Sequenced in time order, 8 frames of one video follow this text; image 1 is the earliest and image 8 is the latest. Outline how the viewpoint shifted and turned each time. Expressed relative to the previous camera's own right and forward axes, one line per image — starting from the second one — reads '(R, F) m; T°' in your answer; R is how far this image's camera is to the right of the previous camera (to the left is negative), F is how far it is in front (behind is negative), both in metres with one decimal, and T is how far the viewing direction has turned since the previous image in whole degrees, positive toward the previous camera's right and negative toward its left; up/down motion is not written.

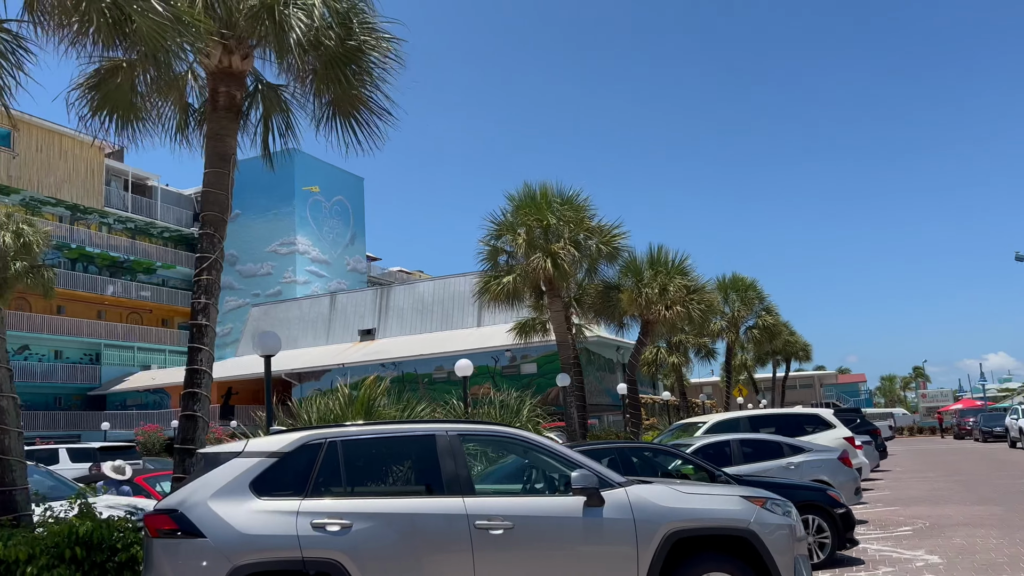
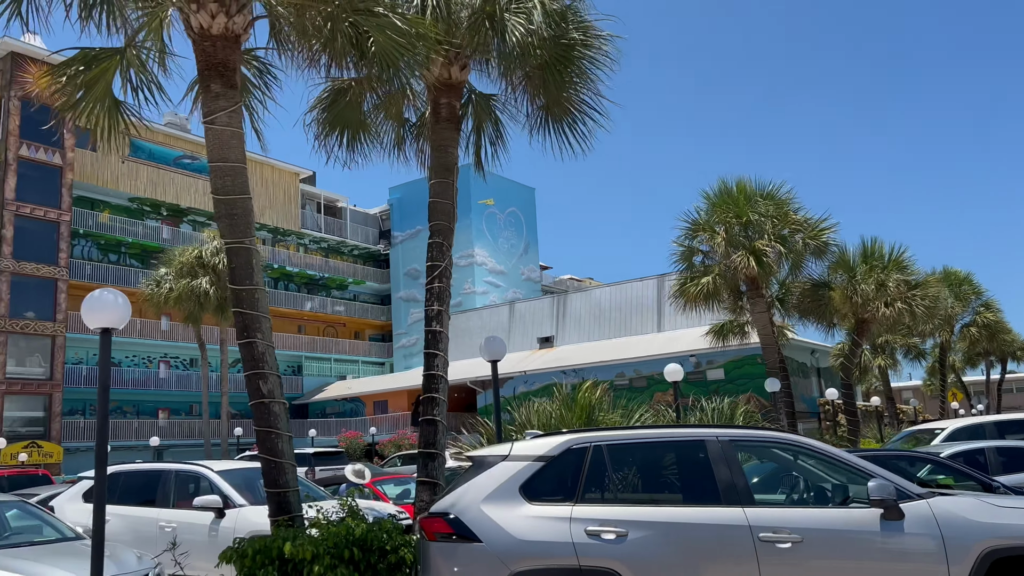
(-0.5, +0.1) m; -12°
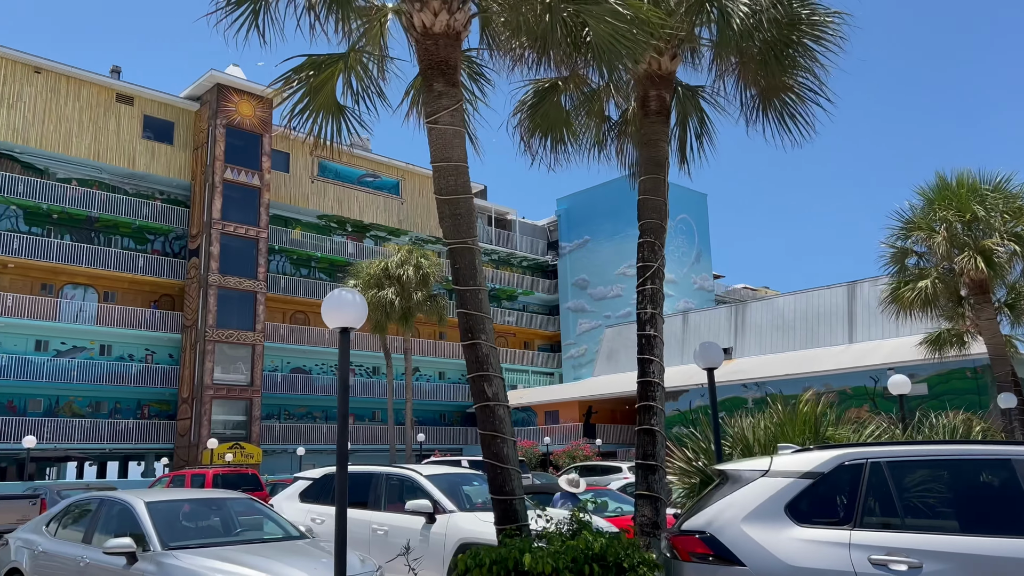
(-0.5, +0.3) m; -11°
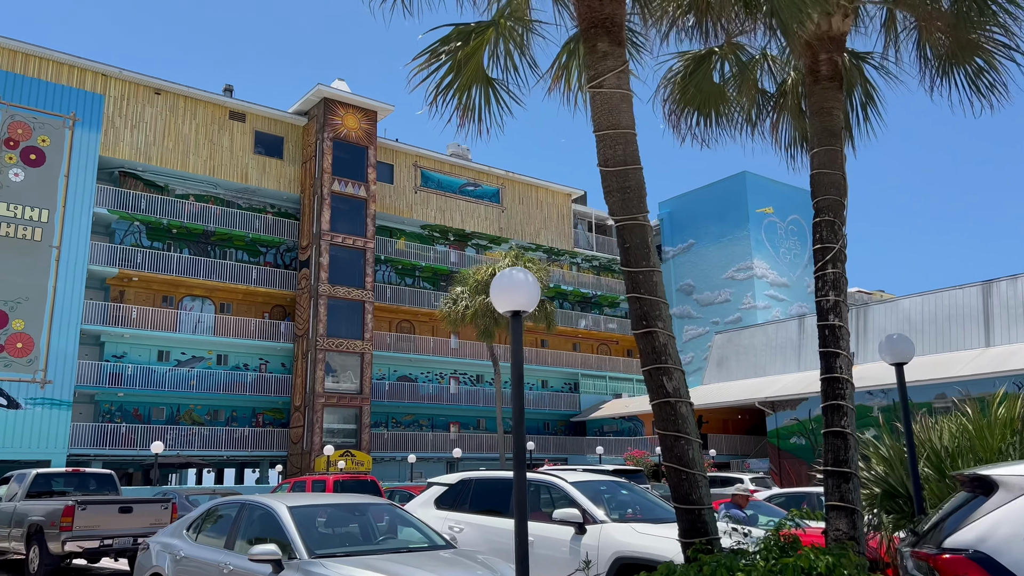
(-0.5, +0.6) m; -7°
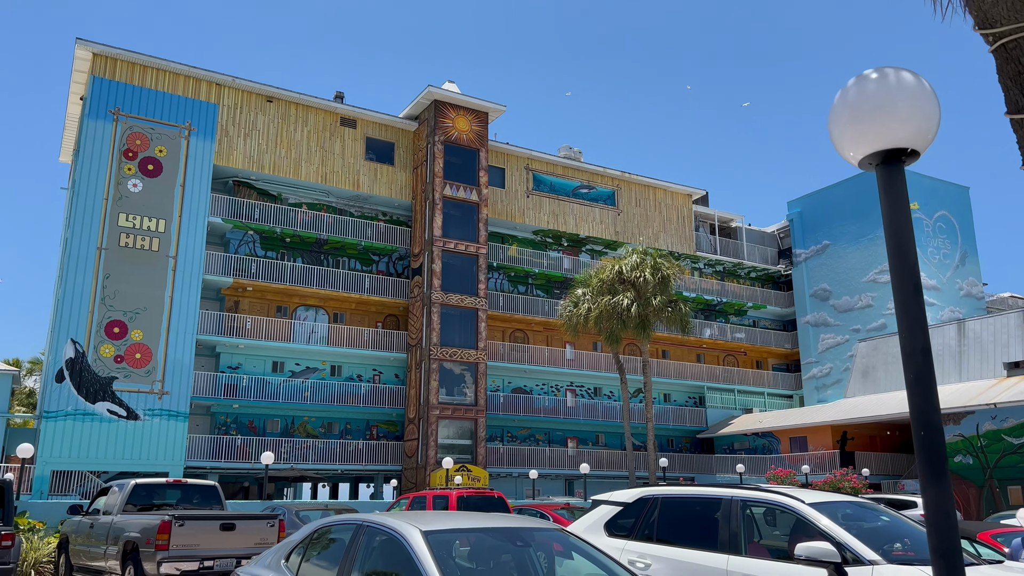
(-0.7, +2.0) m; -7°
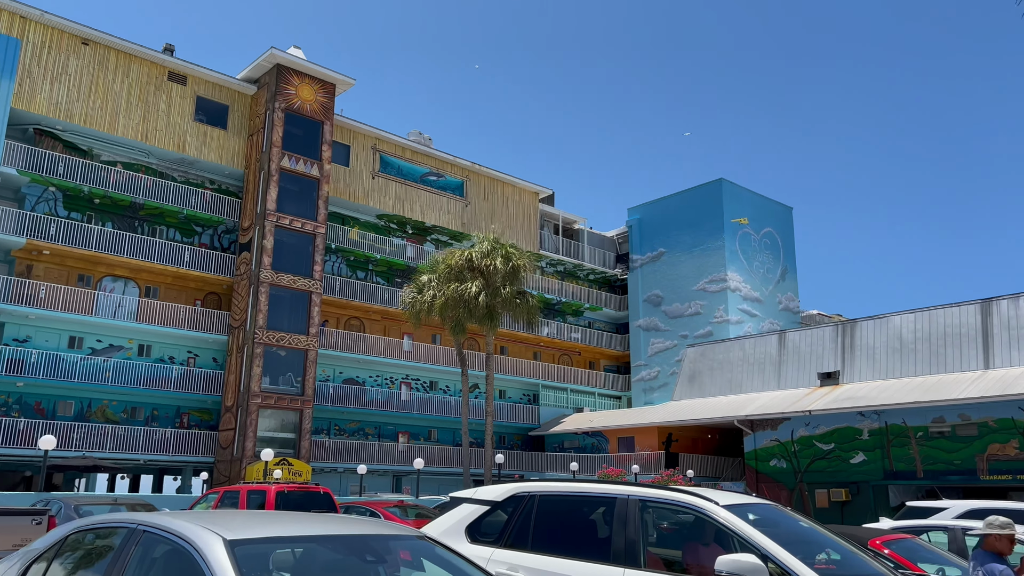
(-0.1, +1.3) m; +11°
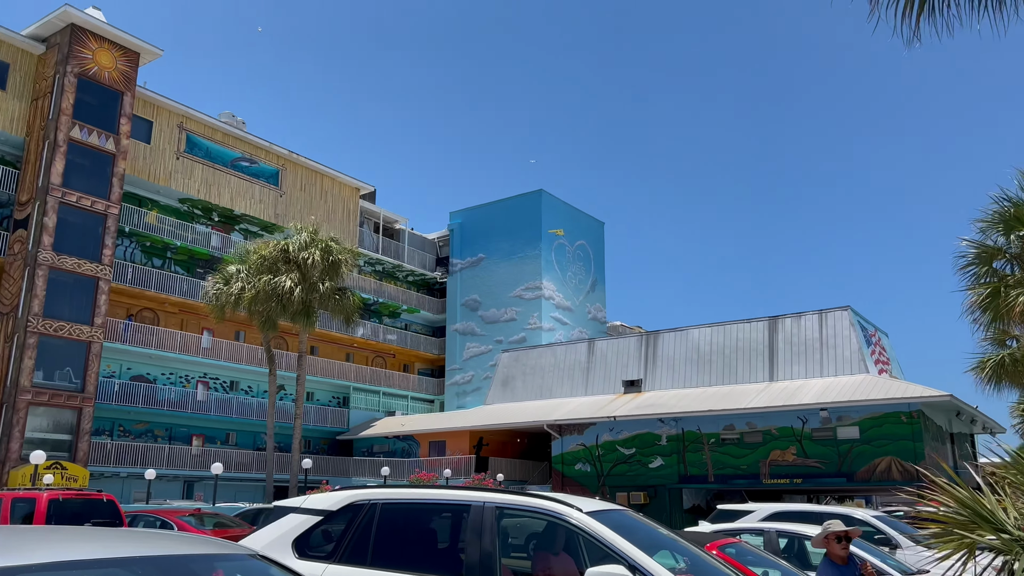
(-0.2, +0.5) m; +13°
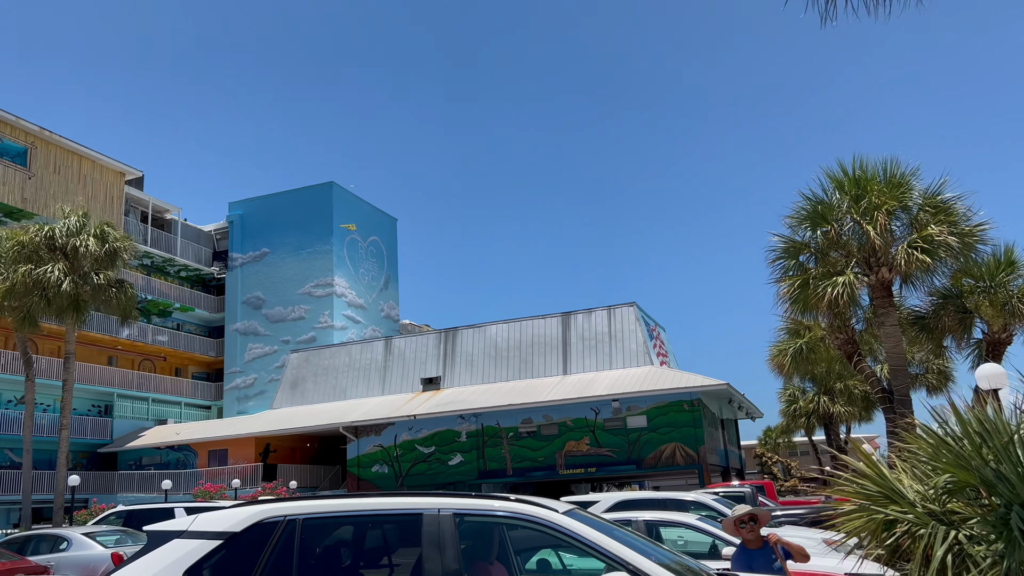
(-0.8, +0.7) m; +15°
